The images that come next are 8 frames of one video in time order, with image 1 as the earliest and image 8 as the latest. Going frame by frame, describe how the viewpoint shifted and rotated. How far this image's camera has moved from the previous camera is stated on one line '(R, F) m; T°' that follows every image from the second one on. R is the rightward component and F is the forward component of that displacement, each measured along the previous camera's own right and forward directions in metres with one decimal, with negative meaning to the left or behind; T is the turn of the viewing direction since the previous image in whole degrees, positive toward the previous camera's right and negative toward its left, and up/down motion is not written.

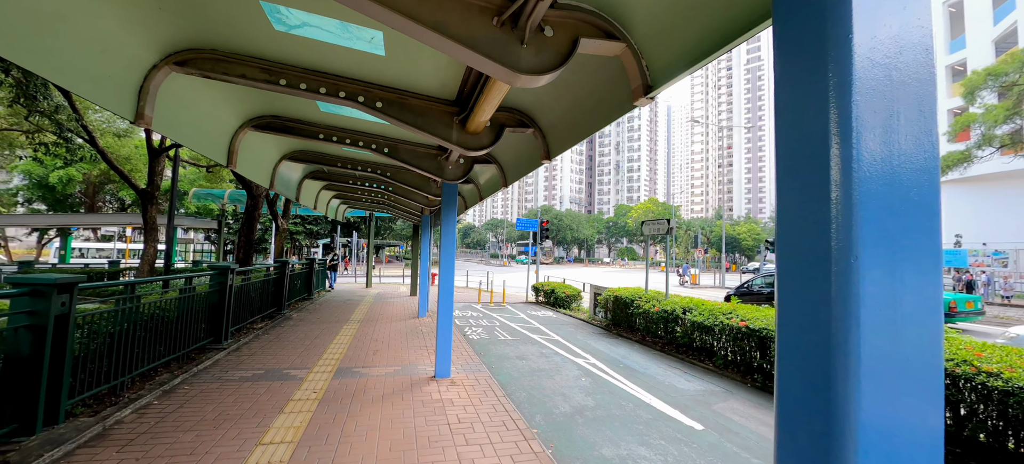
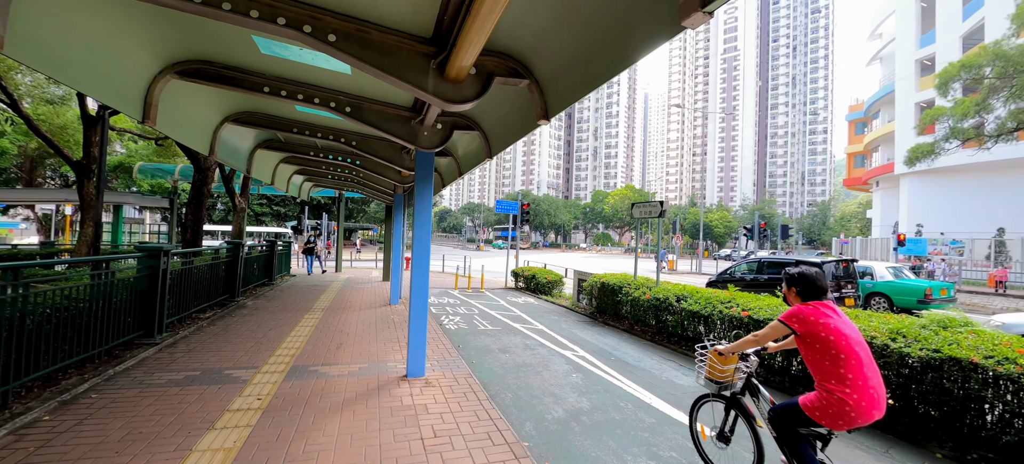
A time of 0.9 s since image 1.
(-0.1, +0.7) m; +3°
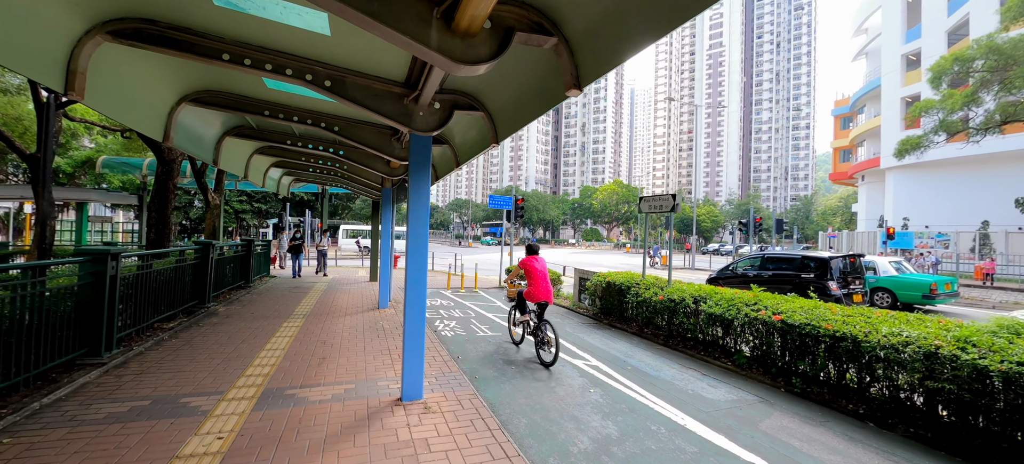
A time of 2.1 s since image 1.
(-0.2, +0.6) m; +2°
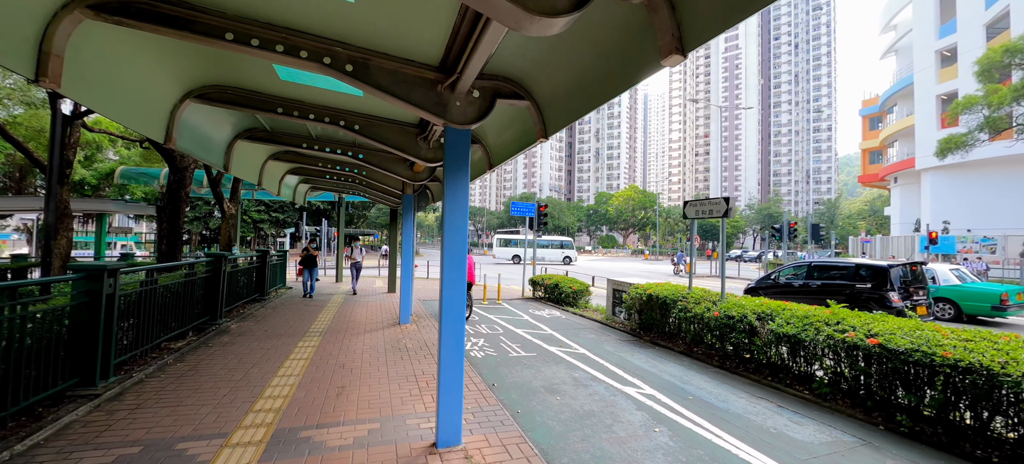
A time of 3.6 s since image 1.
(-0.4, +0.6) m; -2°
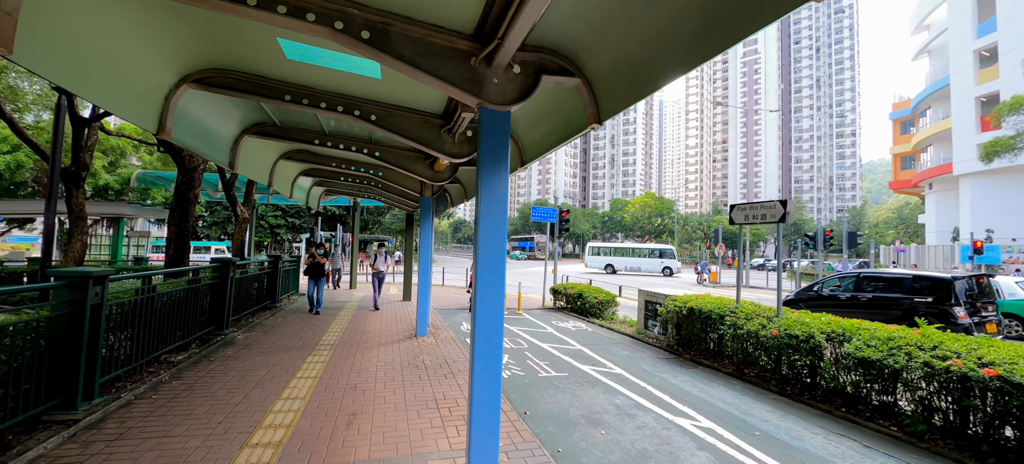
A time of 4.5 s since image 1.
(-0.2, +0.6) m; -2°
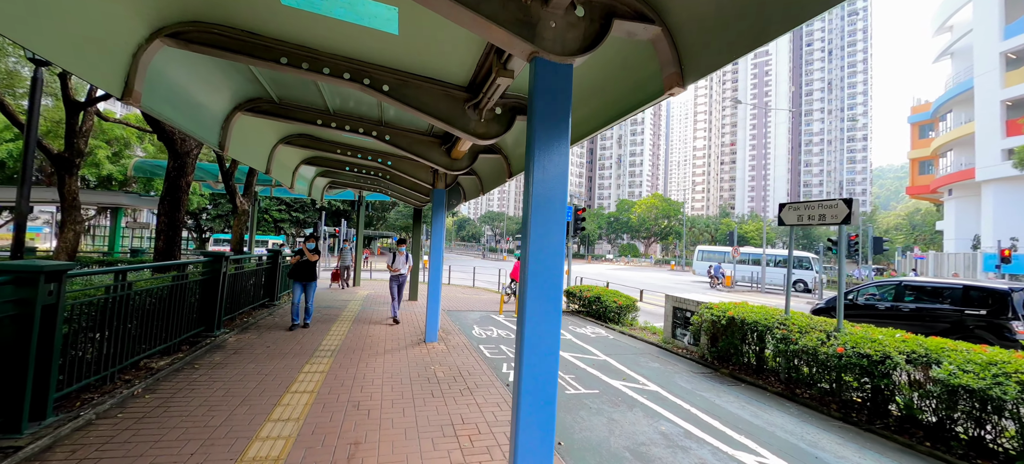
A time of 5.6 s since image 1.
(-0.3, +0.6) m; -1°
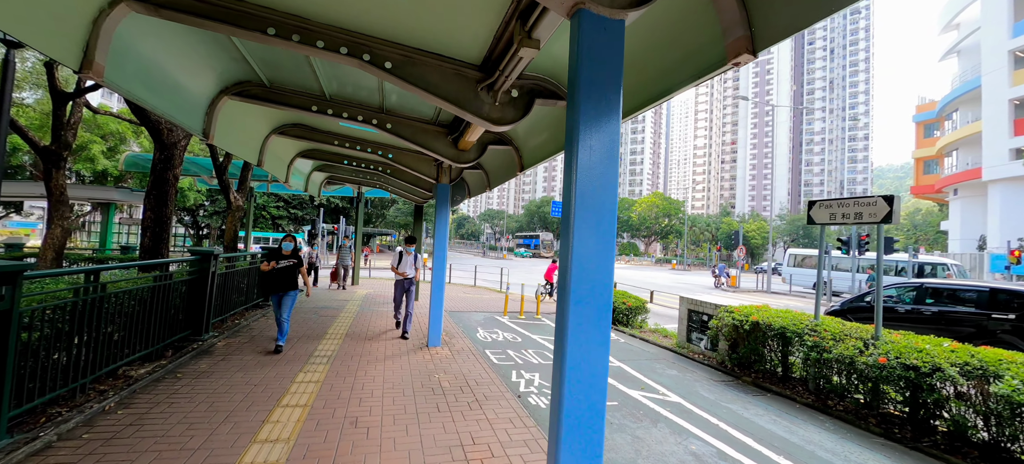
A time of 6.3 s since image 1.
(-0.2, +0.4) m; 0°
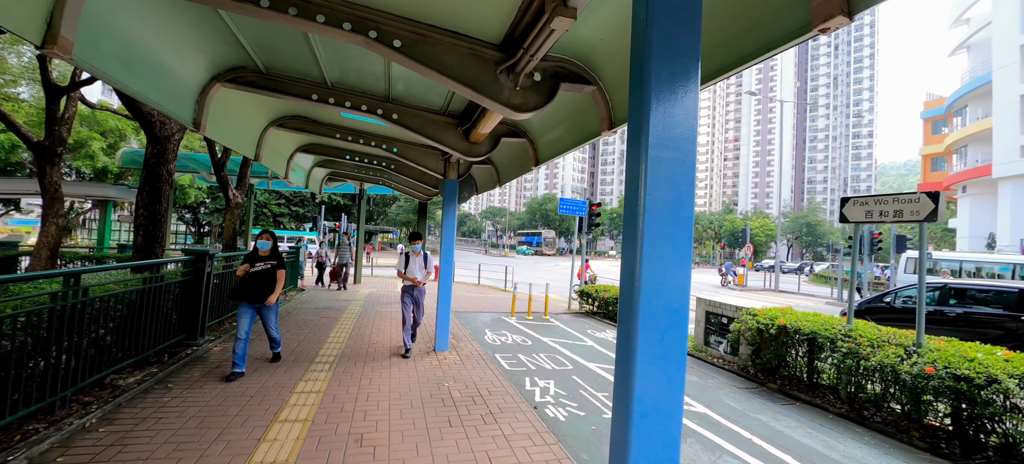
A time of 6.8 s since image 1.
(-0.2, +0.3) m; 0°
